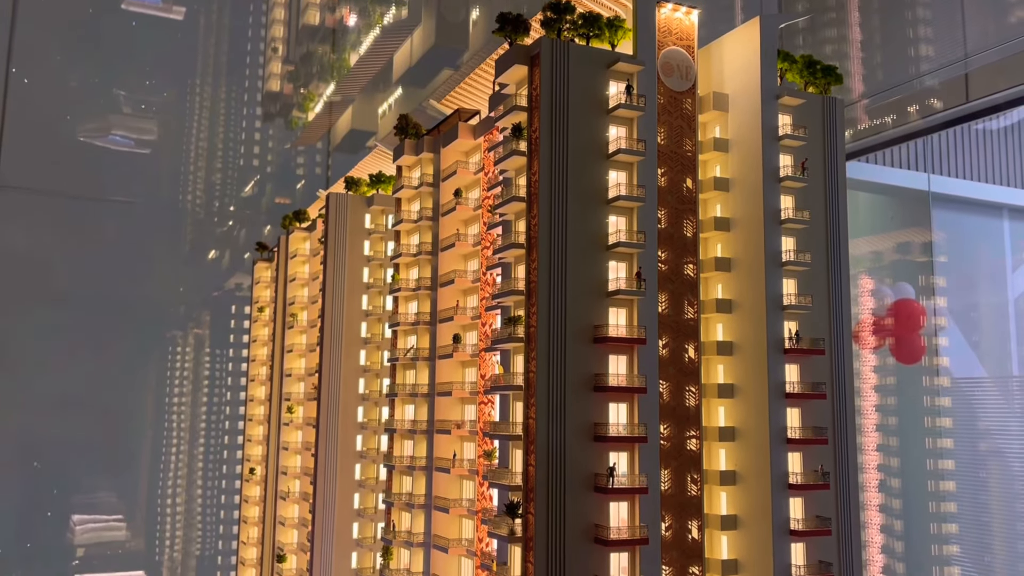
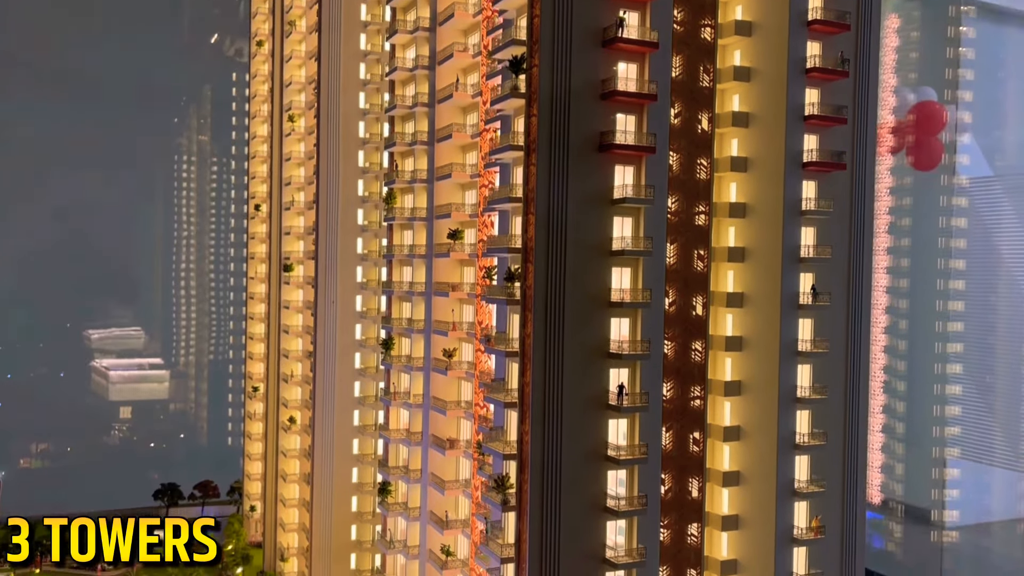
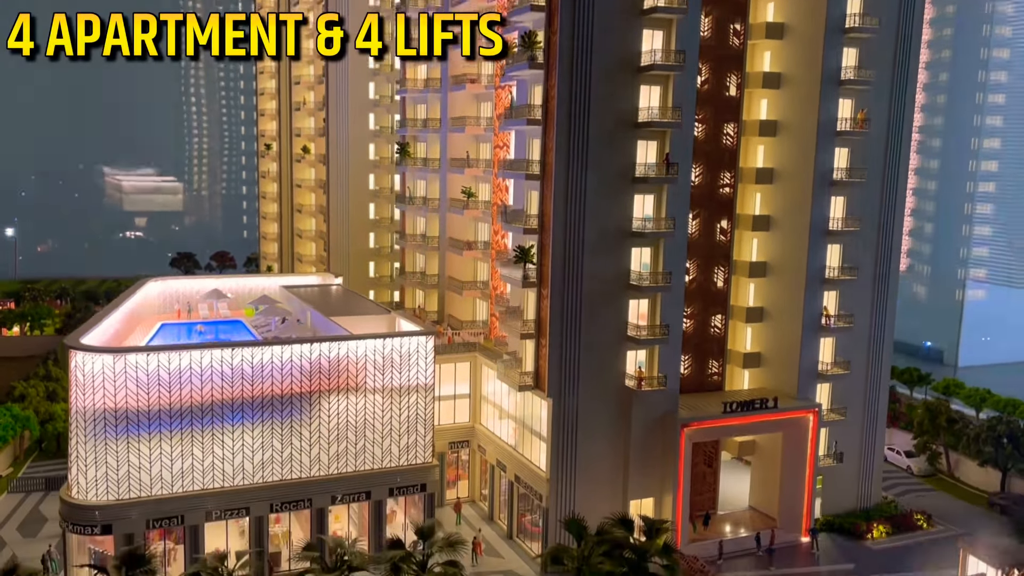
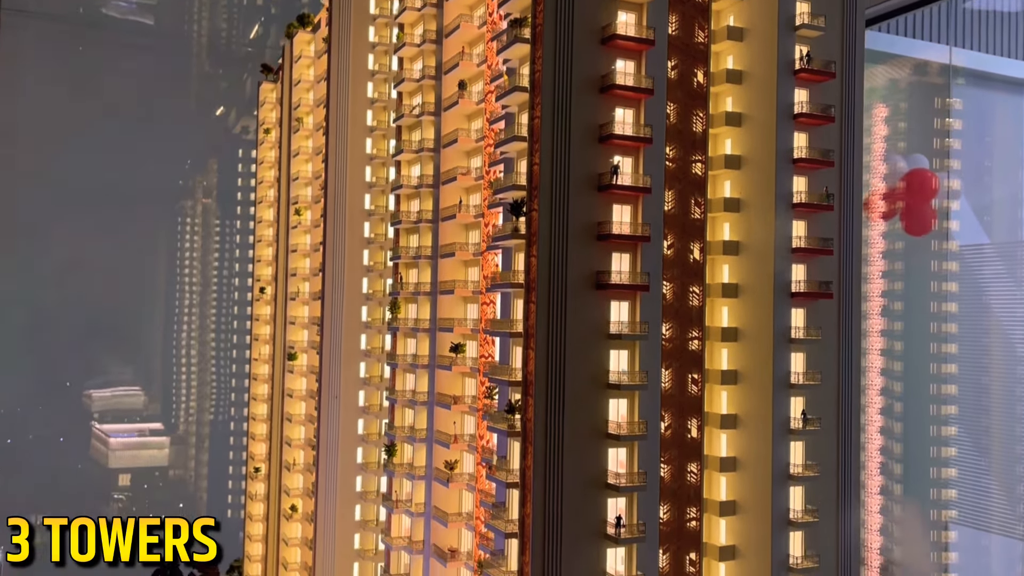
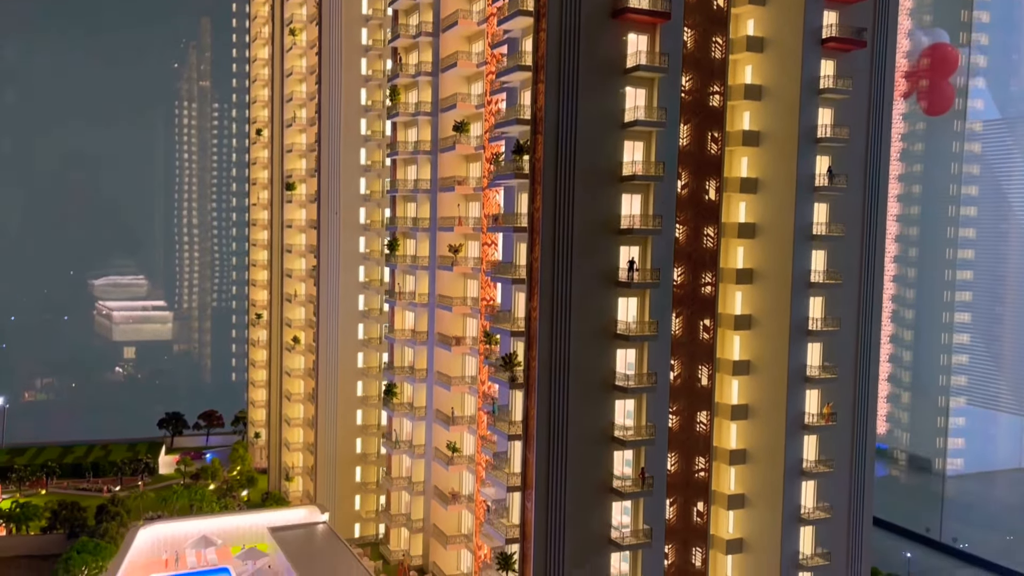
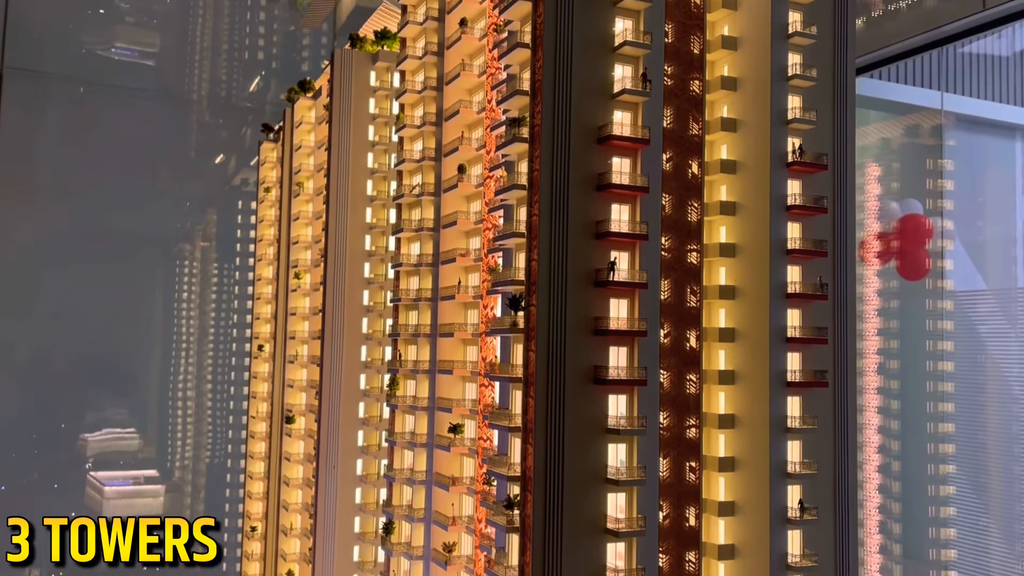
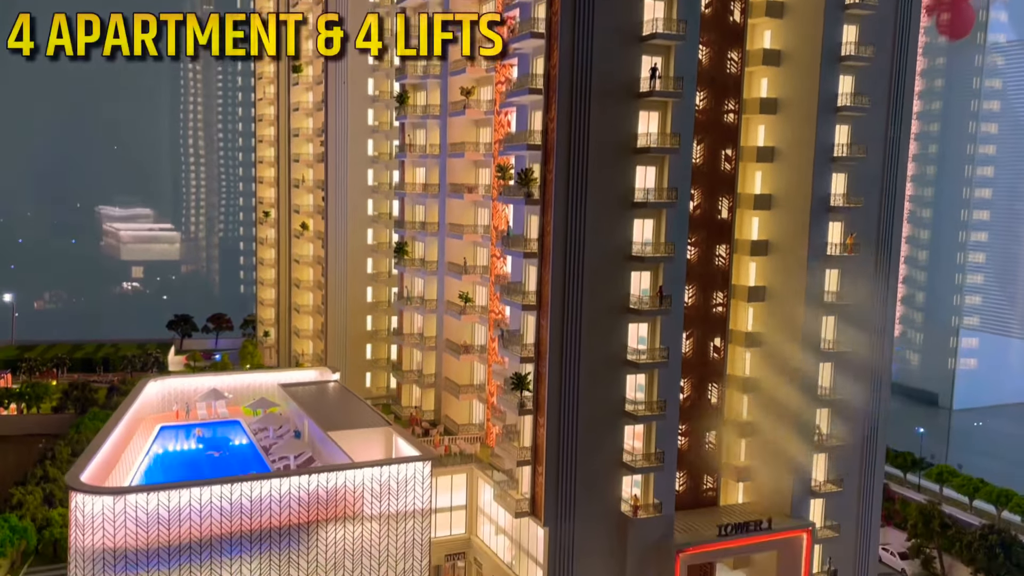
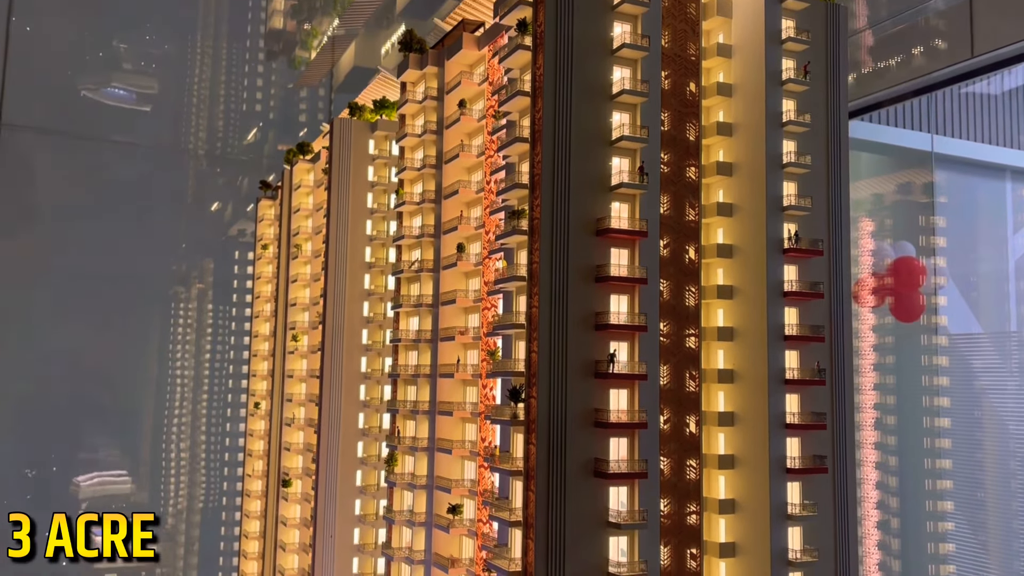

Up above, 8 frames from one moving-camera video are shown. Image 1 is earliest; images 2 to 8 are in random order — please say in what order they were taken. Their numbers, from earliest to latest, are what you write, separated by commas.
8, 6, 4, 2, 5, 7, 3
